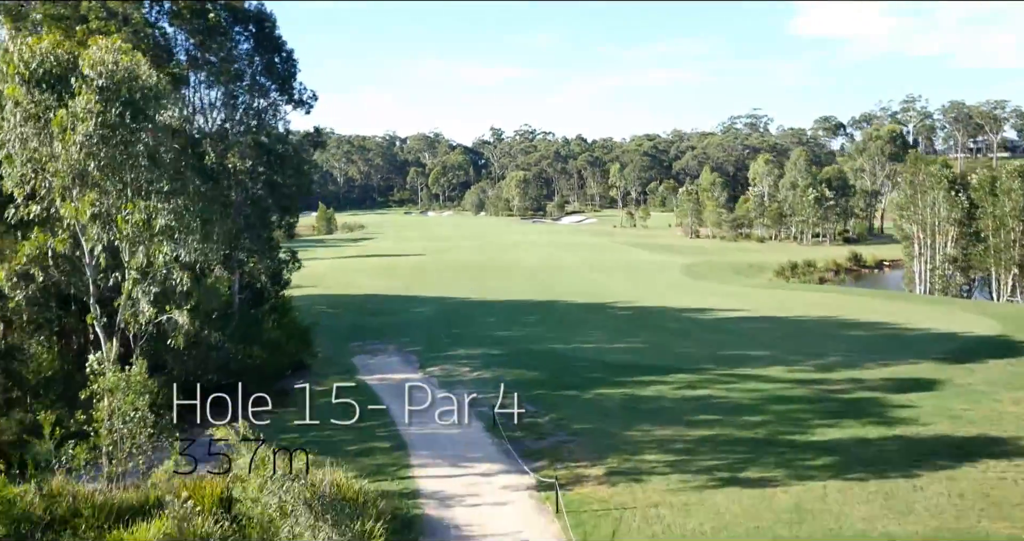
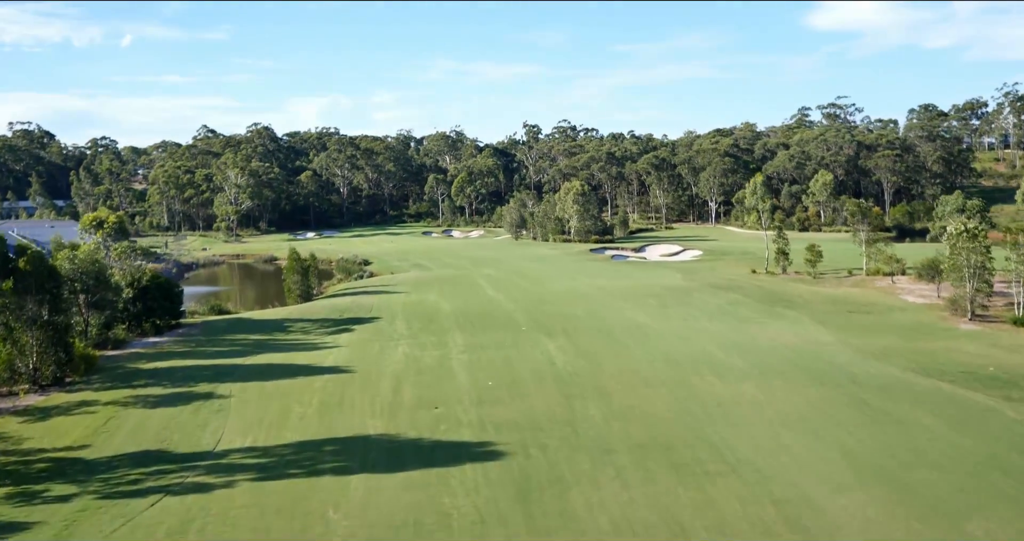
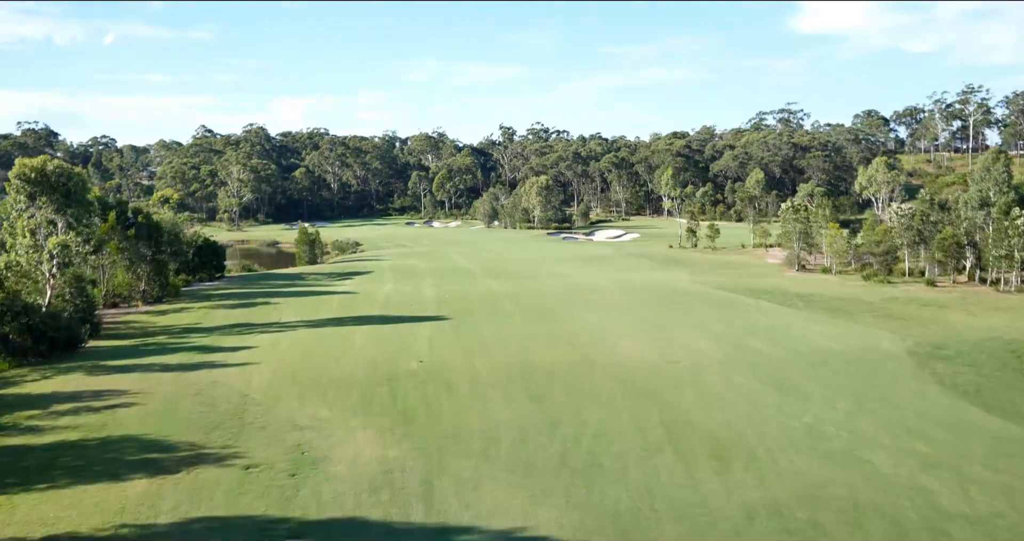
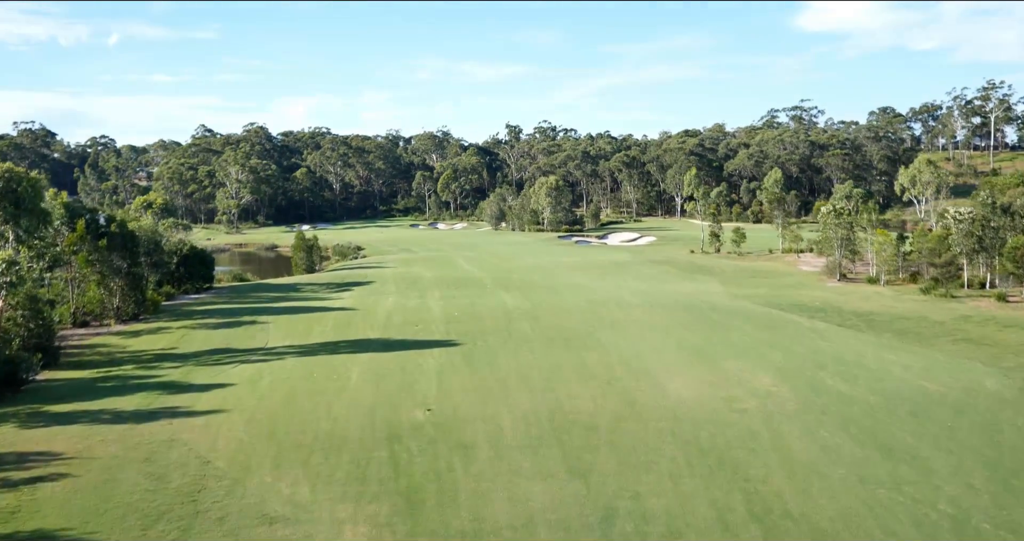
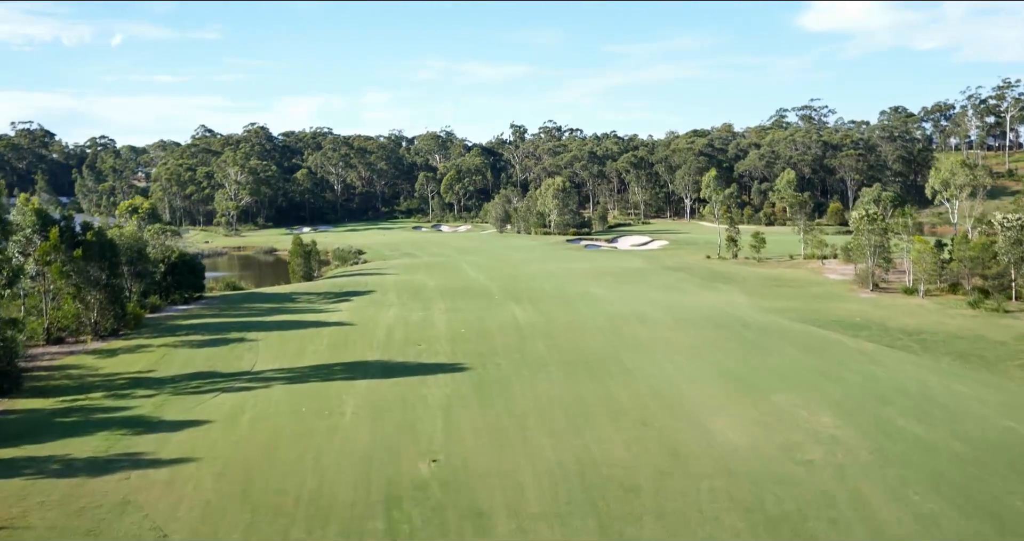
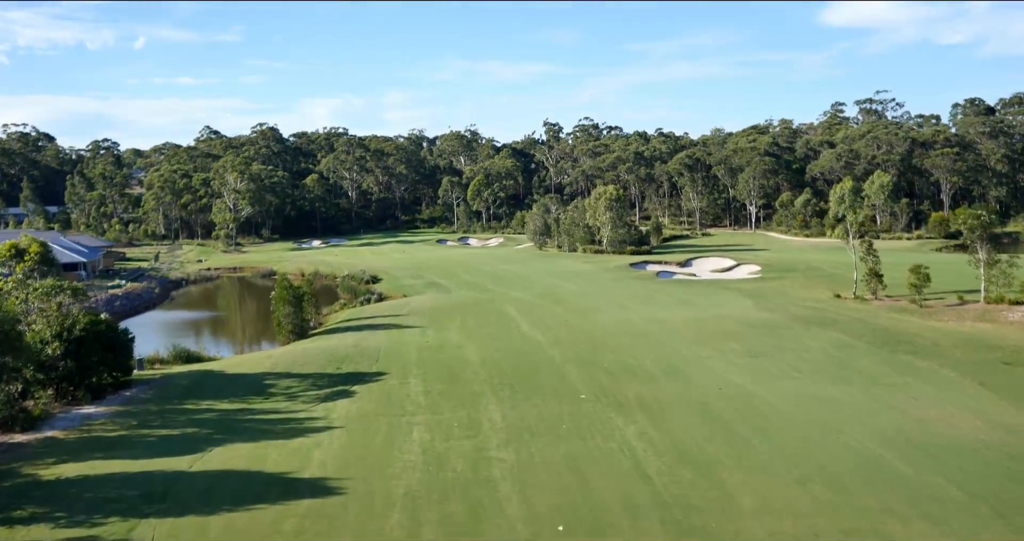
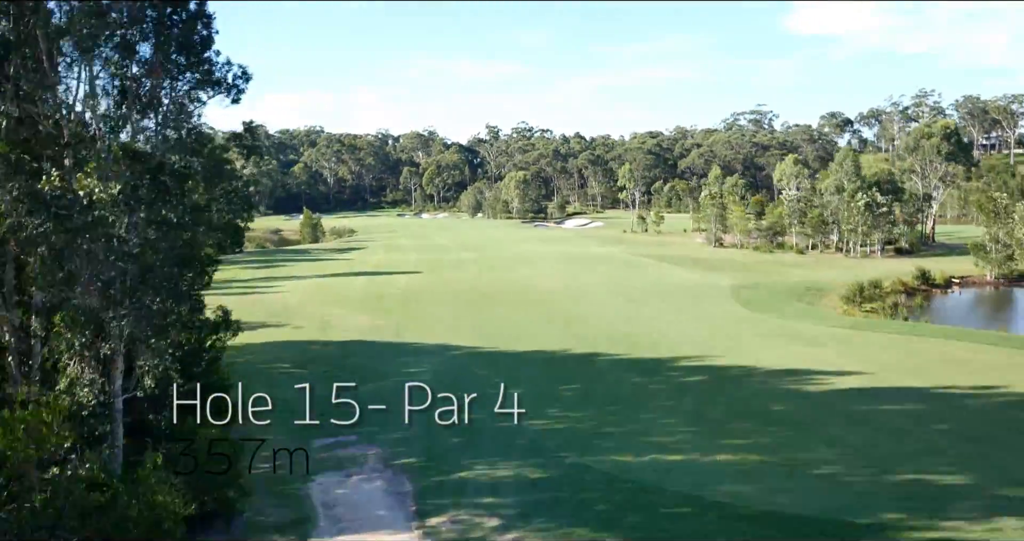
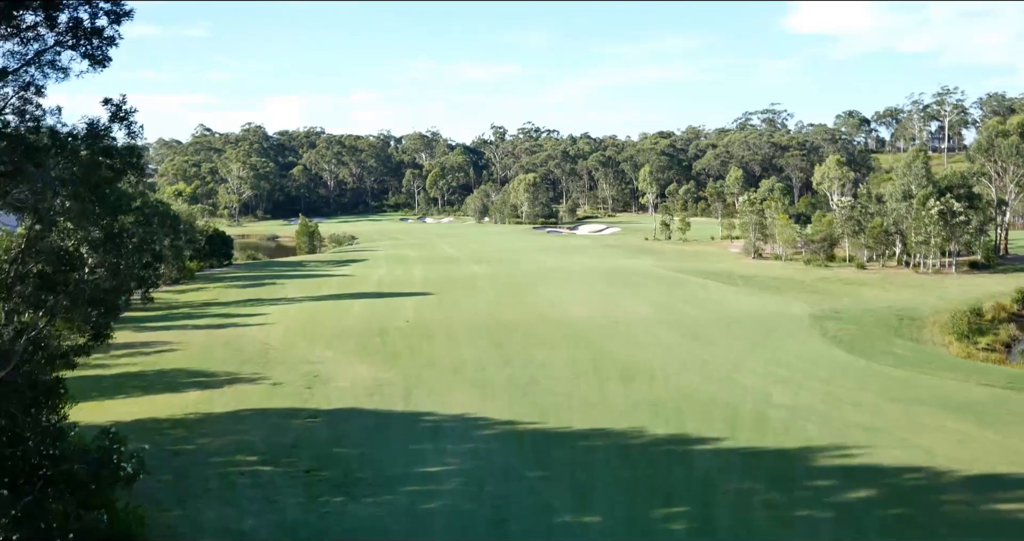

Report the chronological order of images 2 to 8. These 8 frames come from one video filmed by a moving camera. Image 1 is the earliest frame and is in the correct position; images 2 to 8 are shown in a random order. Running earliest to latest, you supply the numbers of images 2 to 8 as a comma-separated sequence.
7, 8, 3, 4, 5, 2, 6
